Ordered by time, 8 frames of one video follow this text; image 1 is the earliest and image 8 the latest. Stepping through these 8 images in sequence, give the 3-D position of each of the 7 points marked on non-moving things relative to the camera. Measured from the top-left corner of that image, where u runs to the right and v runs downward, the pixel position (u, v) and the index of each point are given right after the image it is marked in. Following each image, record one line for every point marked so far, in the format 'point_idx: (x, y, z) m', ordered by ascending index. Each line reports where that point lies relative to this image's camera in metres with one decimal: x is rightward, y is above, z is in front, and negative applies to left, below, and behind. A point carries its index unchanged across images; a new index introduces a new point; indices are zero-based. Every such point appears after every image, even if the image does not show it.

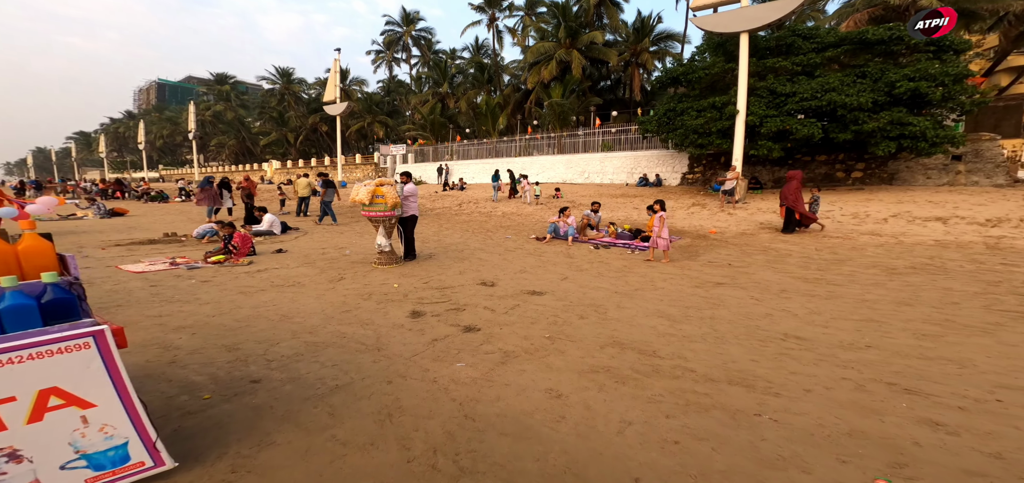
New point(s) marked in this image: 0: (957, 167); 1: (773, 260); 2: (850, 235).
0: (+14.1, +2.4, +12.4) m
1: (+3.4, -0.3, +5.0) m
2: (+6.1, +0.1, +6.9) m
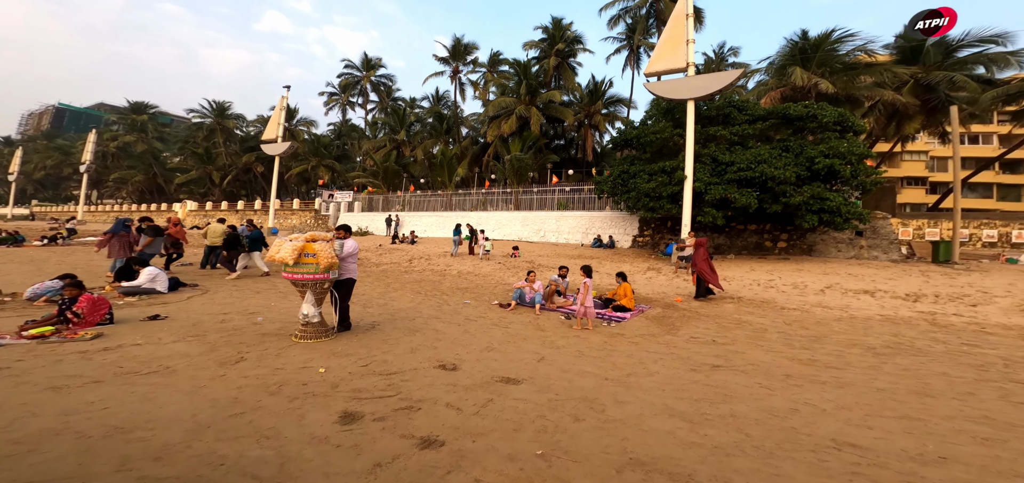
0: (+12.4, 0.0, +13.9) m
1: (+2.9, -1.1, +4.7) m
2: (+5.3, -1.2, +7.0) m
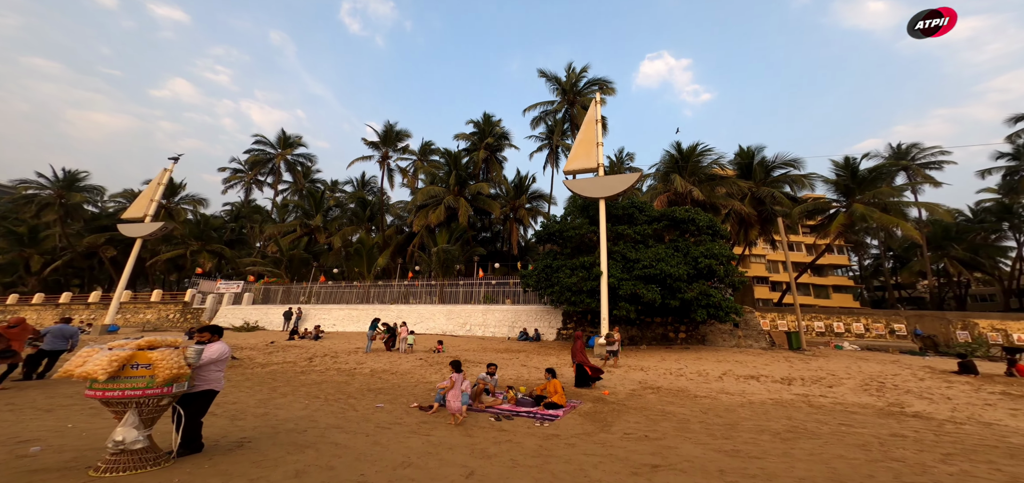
0: (+9.5, -3.7, +15.5) m
1: (+2.1, -2.3, +4.7) m
2: (+3.9, -2.9, +7.3) m
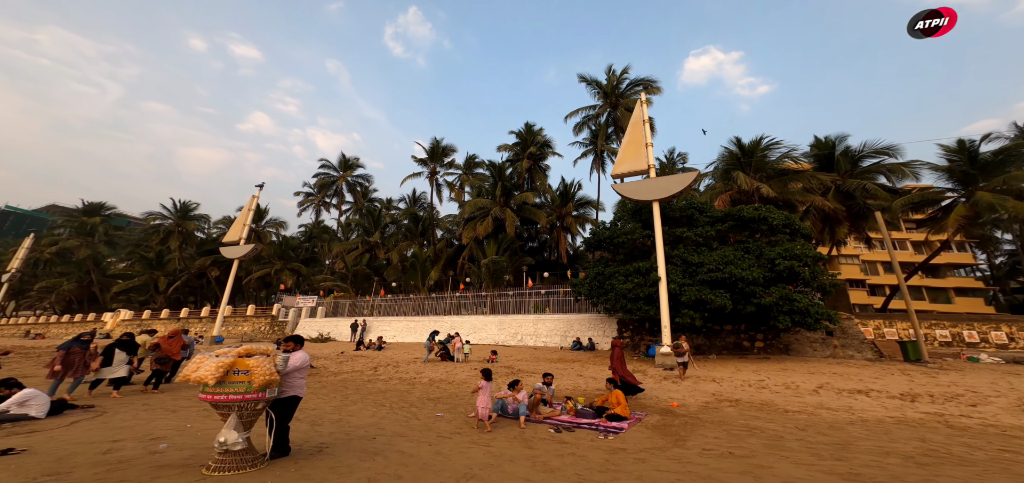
0: (+11.5, -3.6, +14.0) m
1: (+2.7, -2.2, +4.2) m
2: (+4.9, -2.8, +6.5) m
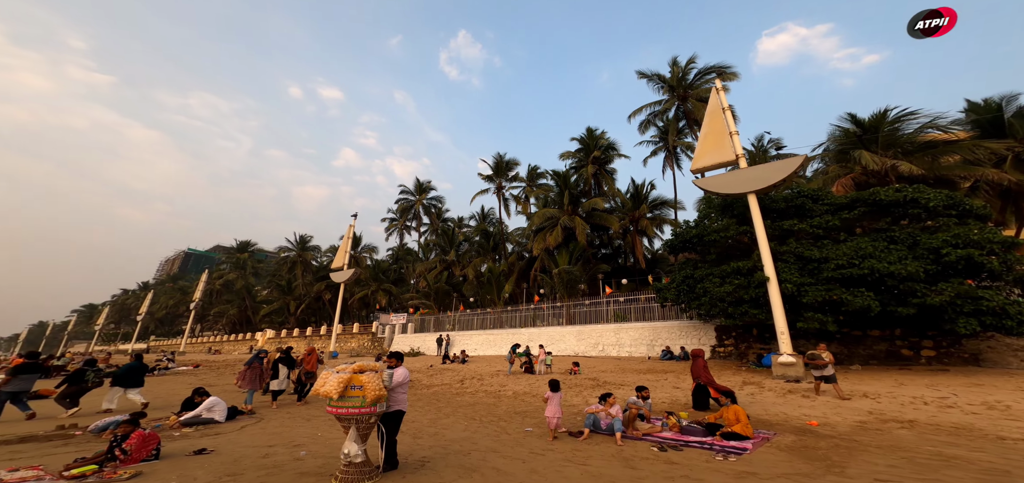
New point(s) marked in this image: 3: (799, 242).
0: (+14.1, -3.0, +11.7) m
1: (+3.7, -2.1, +3.6) m
2: (+6.3, -2.6, +5.5) m
3: (+8.4, 0.0, +12.2) m
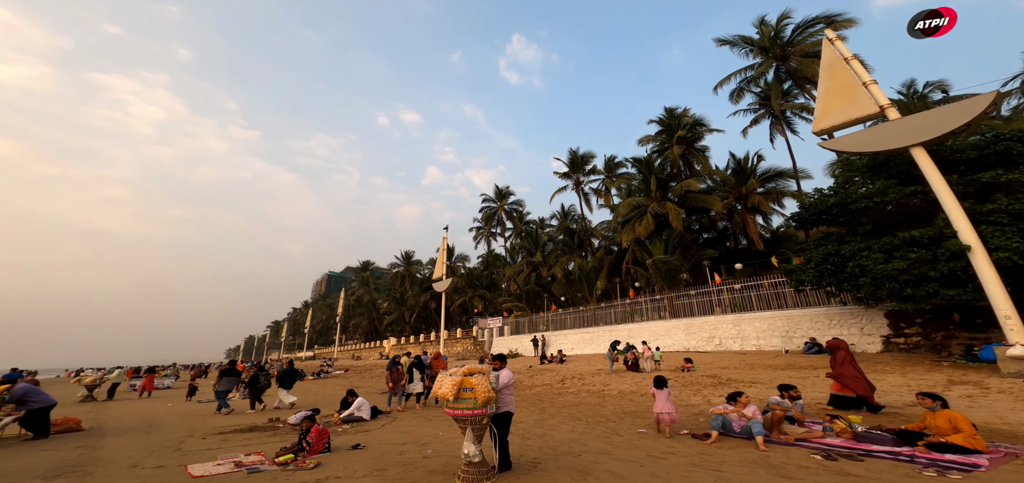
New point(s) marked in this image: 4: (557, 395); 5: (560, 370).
0: (+16.6, -1.5, +8.5) m
1: (+4.7, -1.6, +2.5) m
2: (+7.7, -1.9, +3.9) m
3: (+10.8, +0.9, +10.1) m
4: (+1.0, -4.5, +11.1) m
5: (+1.5, -4.8, +14.4) m
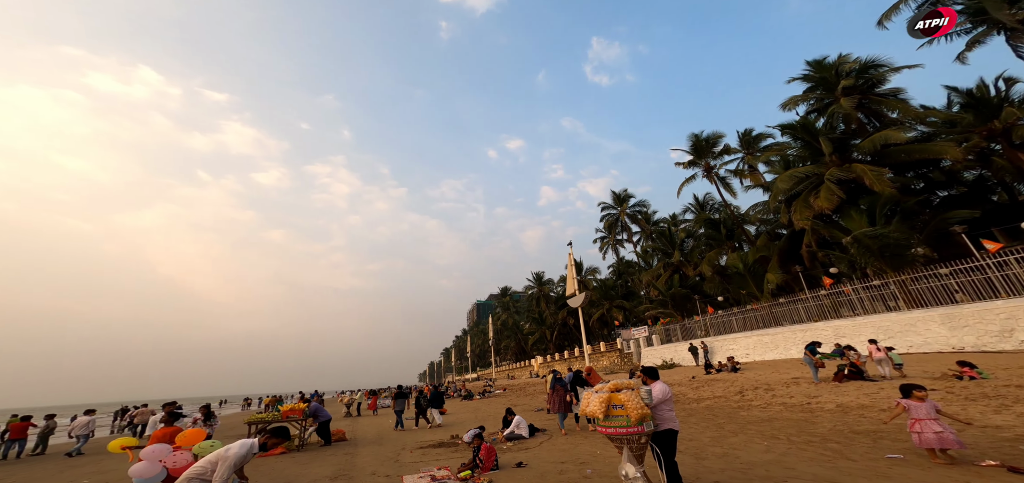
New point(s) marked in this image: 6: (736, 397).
0: (+19.0, +0.8, +2.9) m
1: (+6.1, -0.9, +0.5) m
2: (+9.3, -0.7, +0.9) m
3: (+13.7, +2.4, +6.1) m
4: (+5.4, -4.2, +9.6) m
5: (+6.7, -4.6, +12.6) m
6: (+5.9, -4.4, +10.7) m
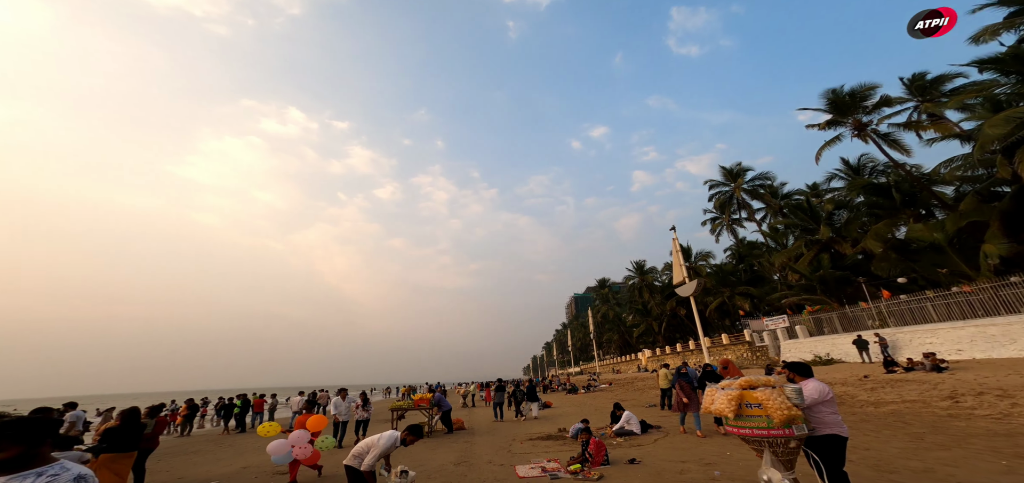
0: (+19.8, +2.1, -2.1) m
1: (+6.9, -0.4, -1.5) m
2: (+10.1, 0.0, -1.8) m
3: (+15.3, +3.5, +2.3) m
4: (+8.4, -3.5, +7.6) m
5: (+10.4, -3.7, +10.2) m
6: (+9.2, -3.6, +8.6) m
